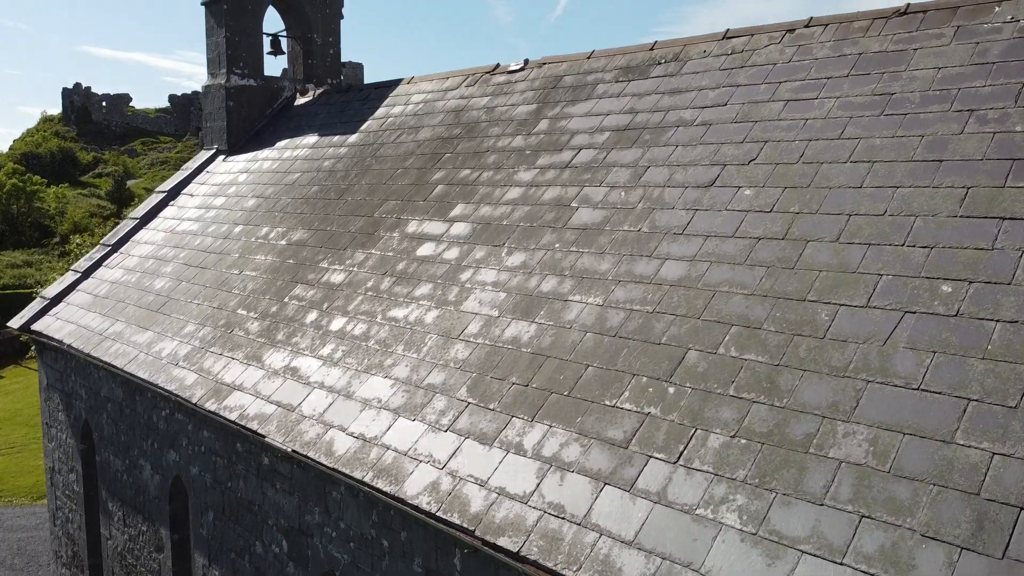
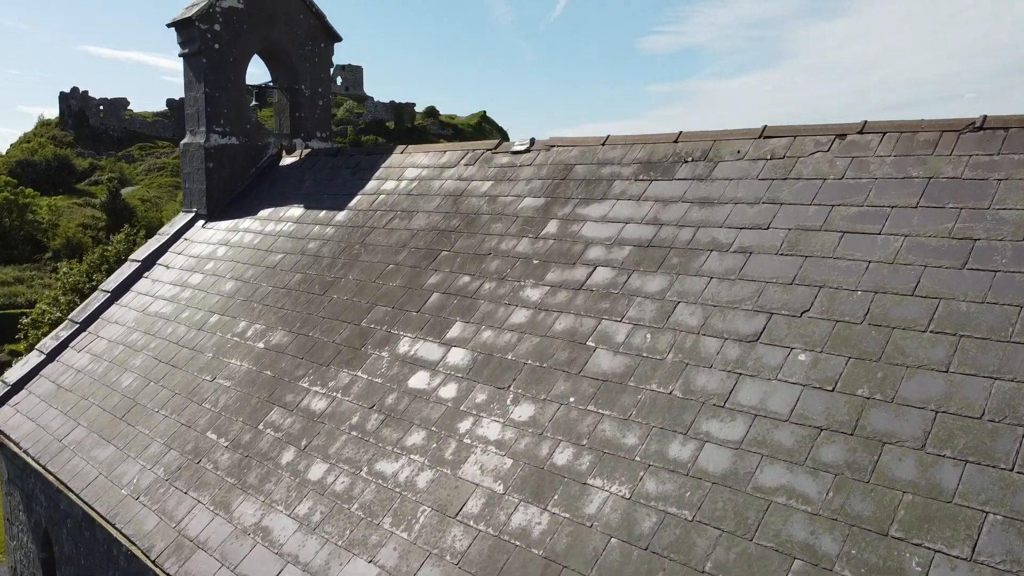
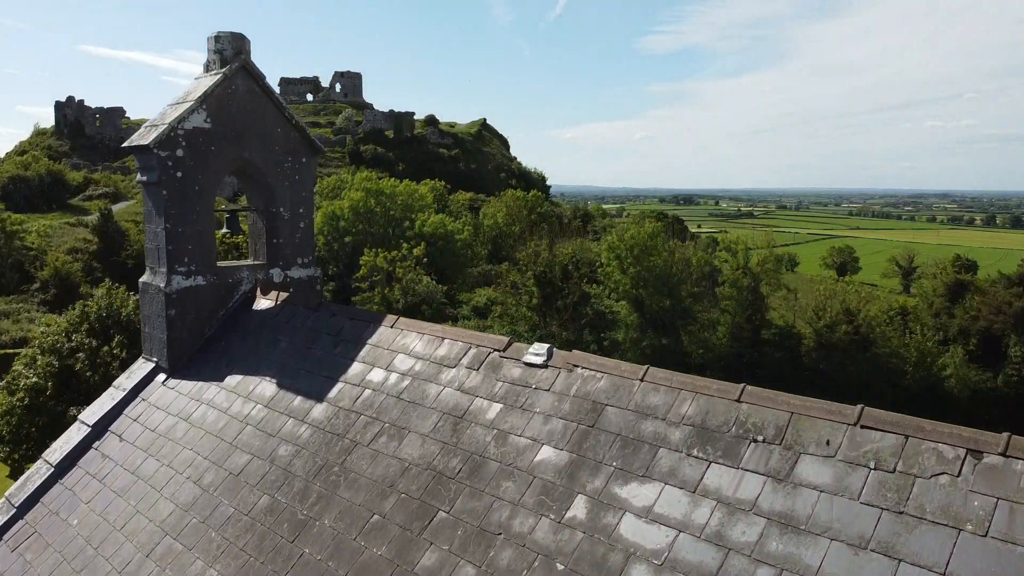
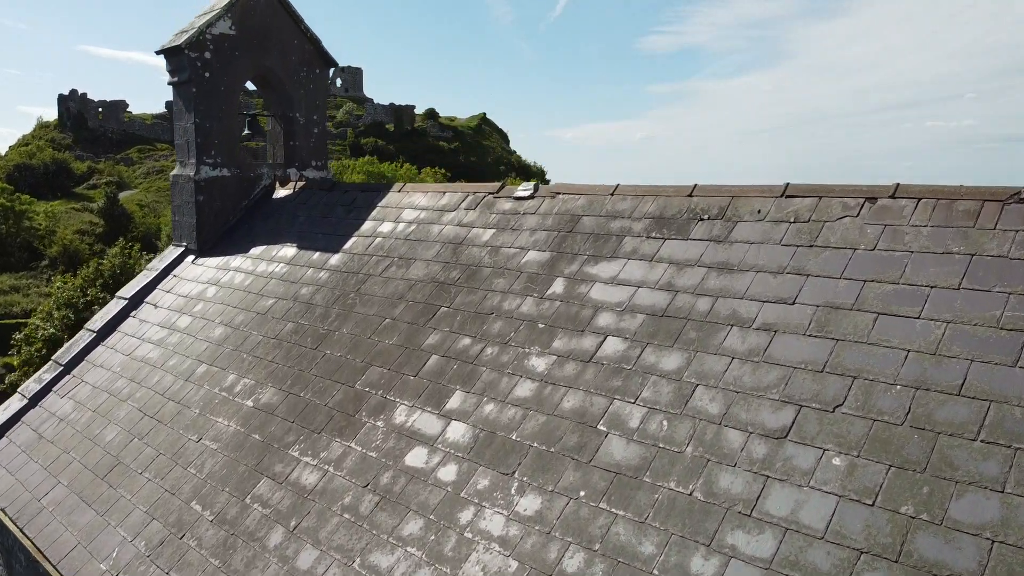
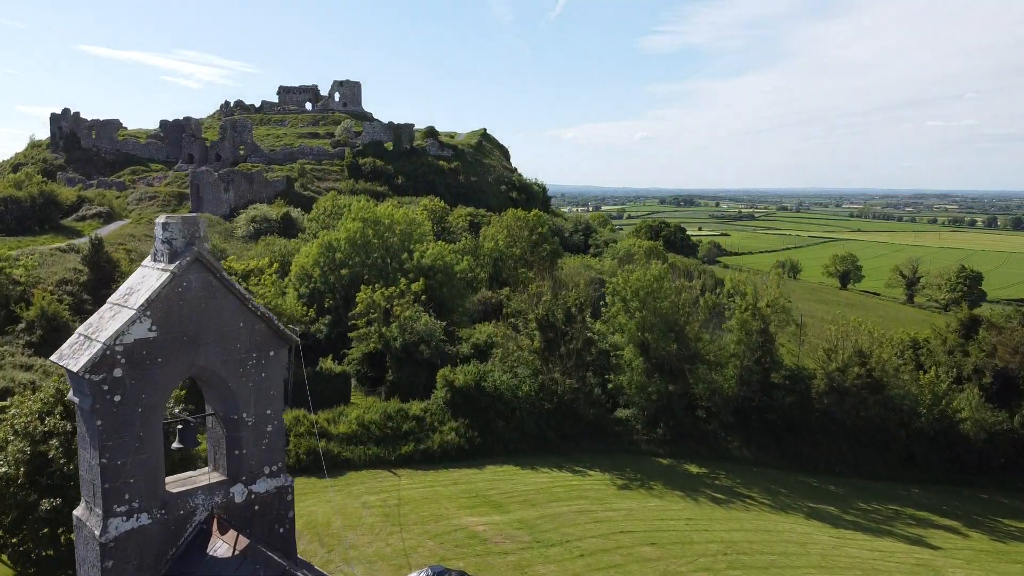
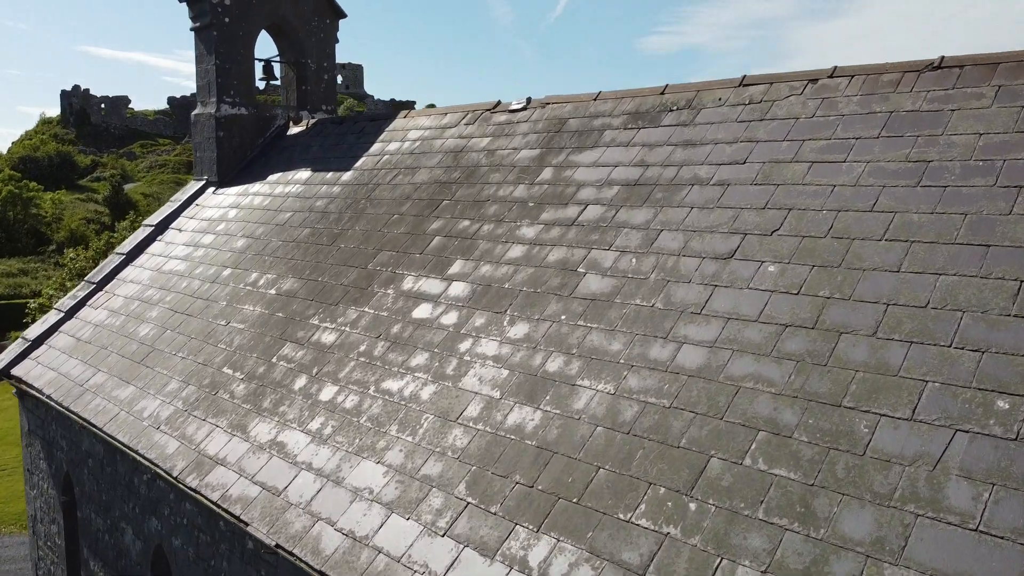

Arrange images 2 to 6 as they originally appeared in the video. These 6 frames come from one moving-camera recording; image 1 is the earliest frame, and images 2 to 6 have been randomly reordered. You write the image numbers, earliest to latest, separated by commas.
6, 2, 4, 3, 5
